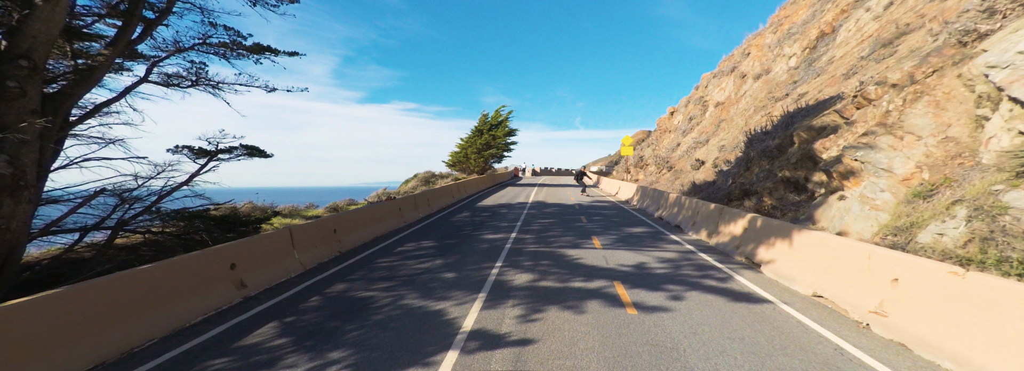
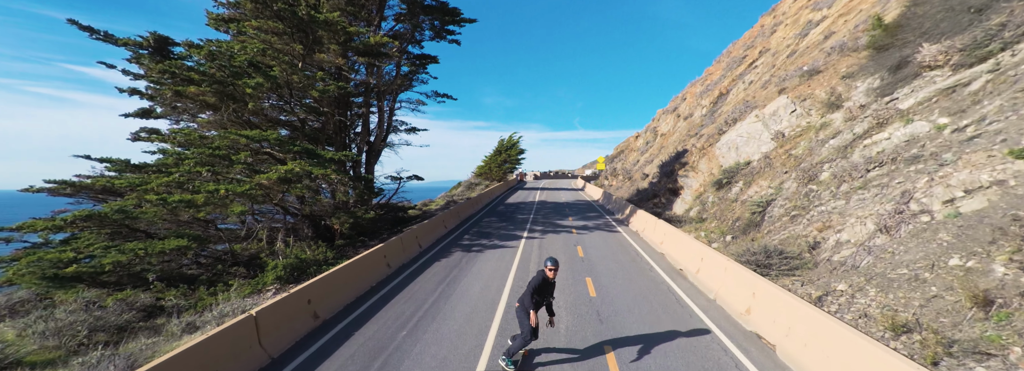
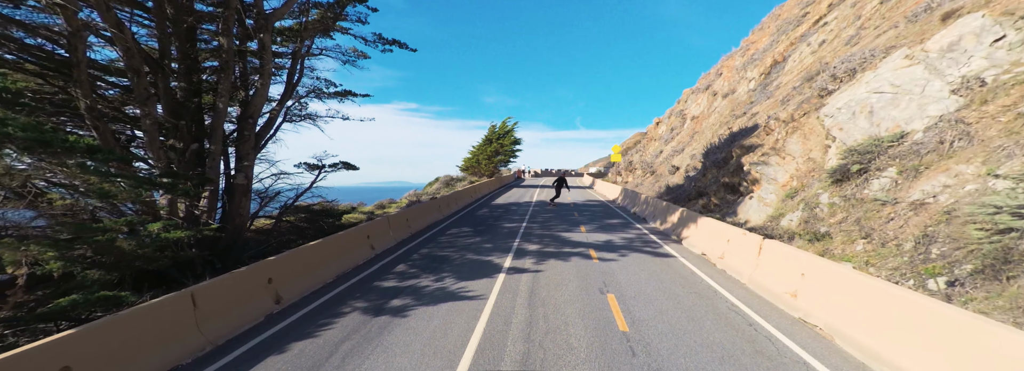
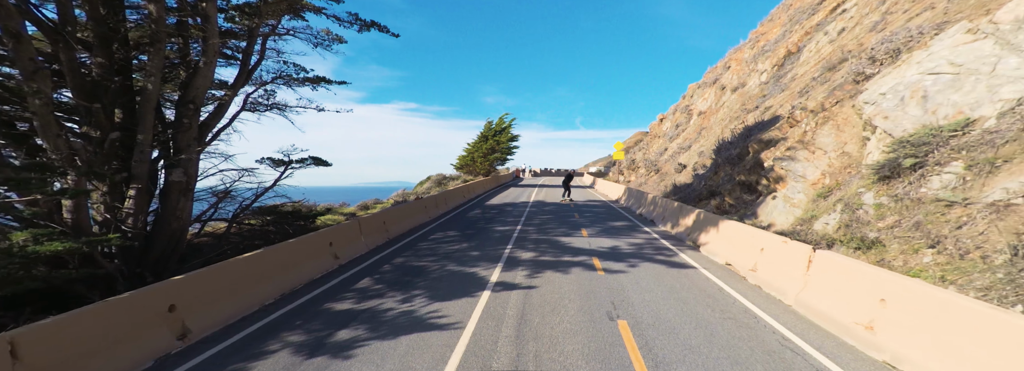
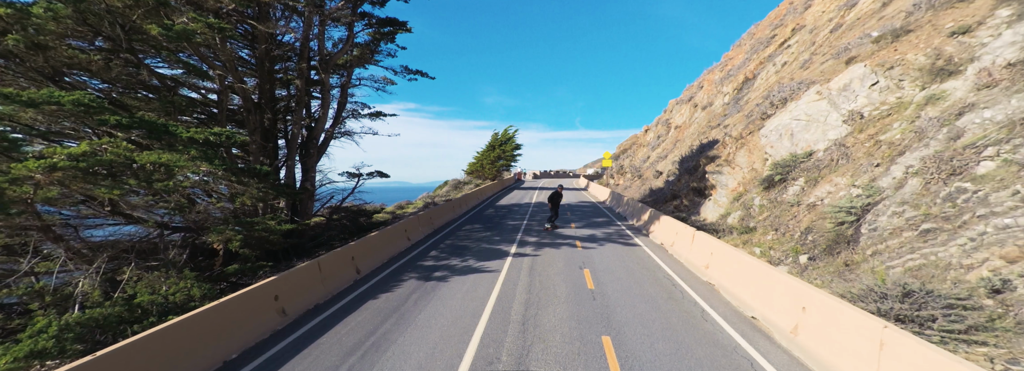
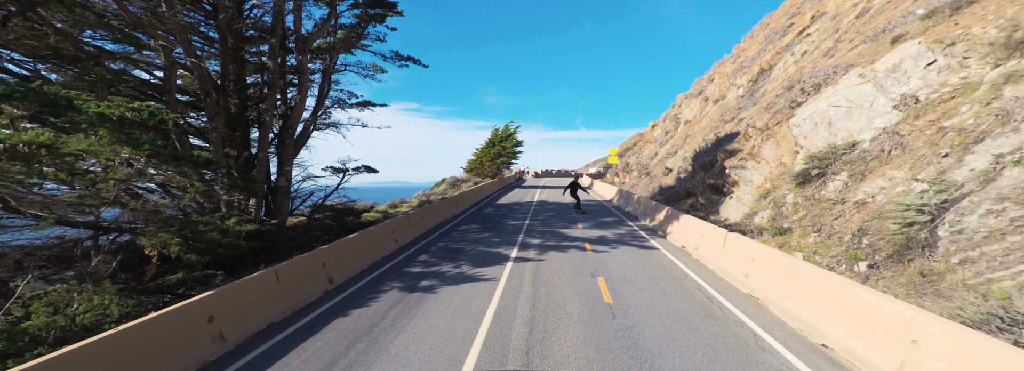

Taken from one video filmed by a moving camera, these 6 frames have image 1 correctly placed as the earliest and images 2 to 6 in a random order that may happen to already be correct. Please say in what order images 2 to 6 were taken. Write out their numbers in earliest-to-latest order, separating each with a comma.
4, 3, 6, 5, 2
